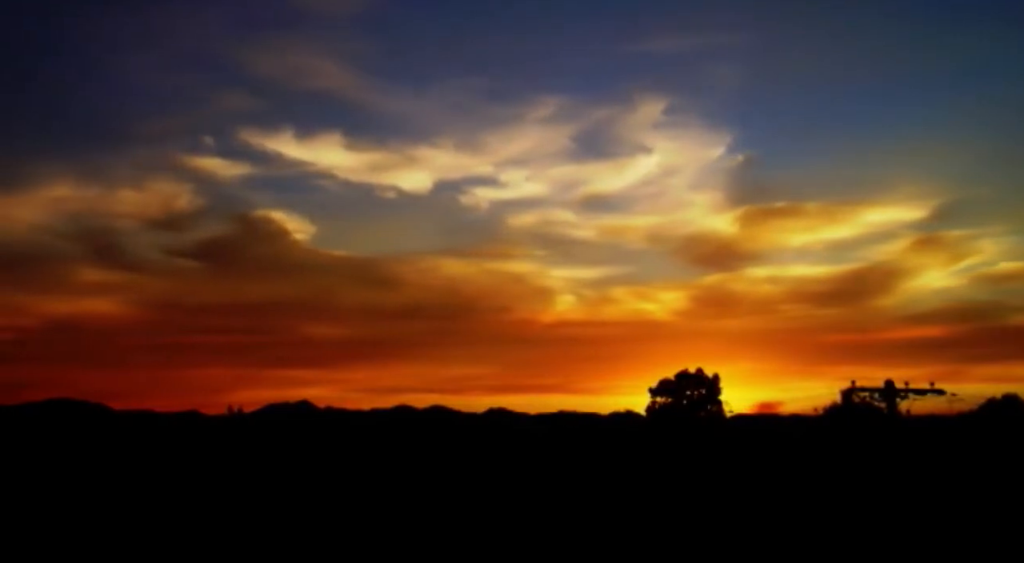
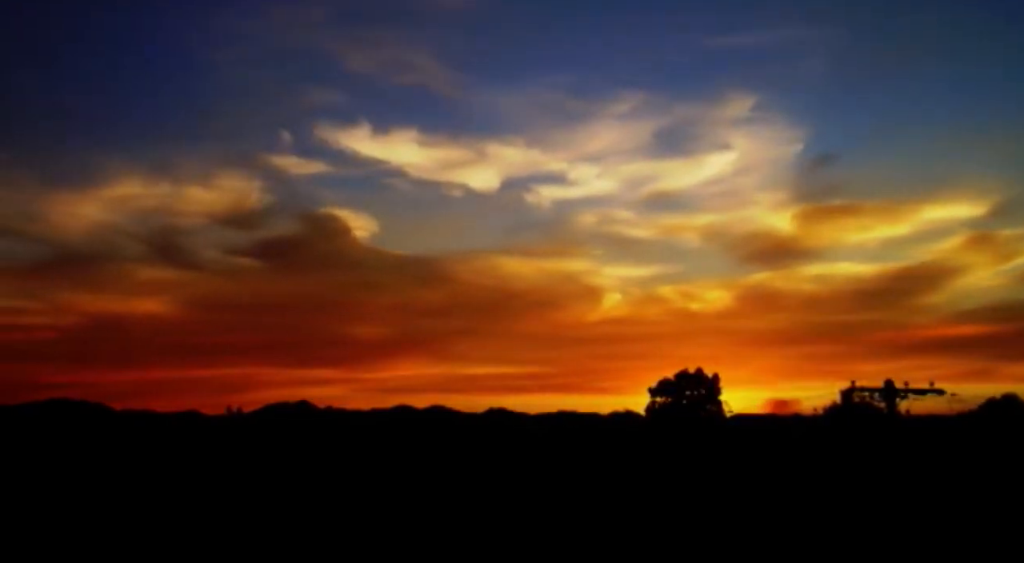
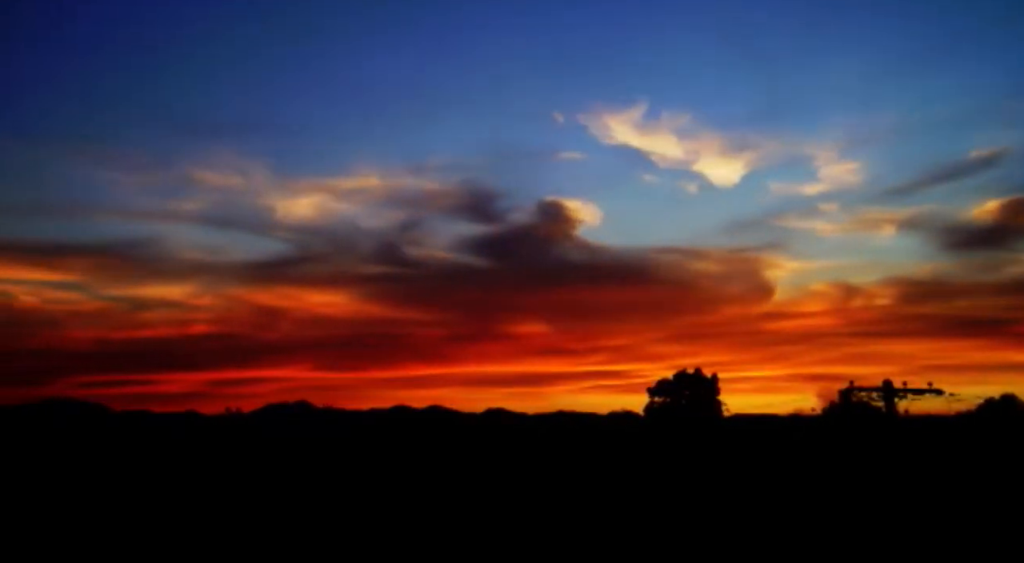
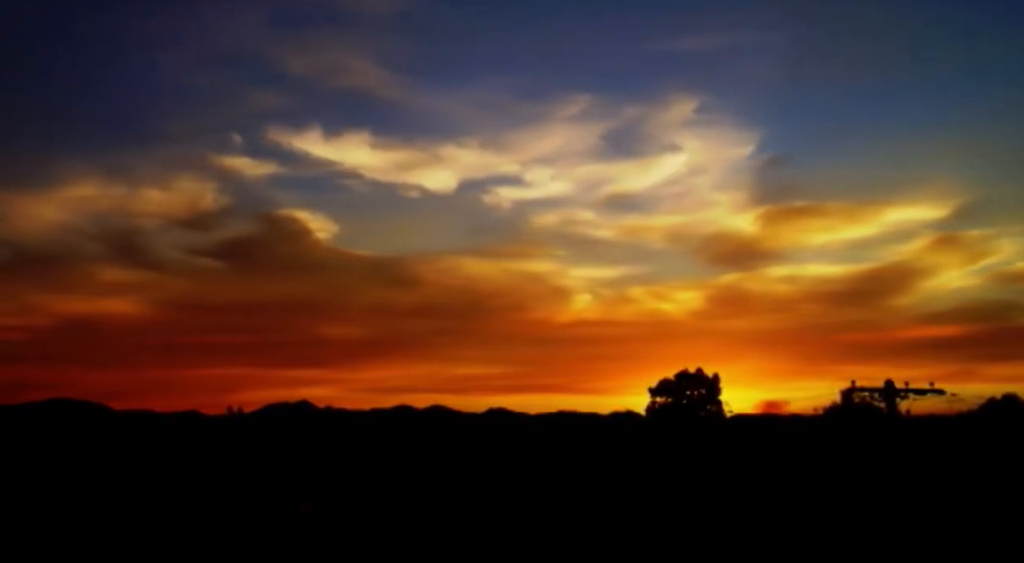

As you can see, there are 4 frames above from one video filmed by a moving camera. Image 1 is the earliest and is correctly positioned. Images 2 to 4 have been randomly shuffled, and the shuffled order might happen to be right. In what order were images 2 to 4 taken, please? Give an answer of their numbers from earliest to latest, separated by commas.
4, 2, 3
